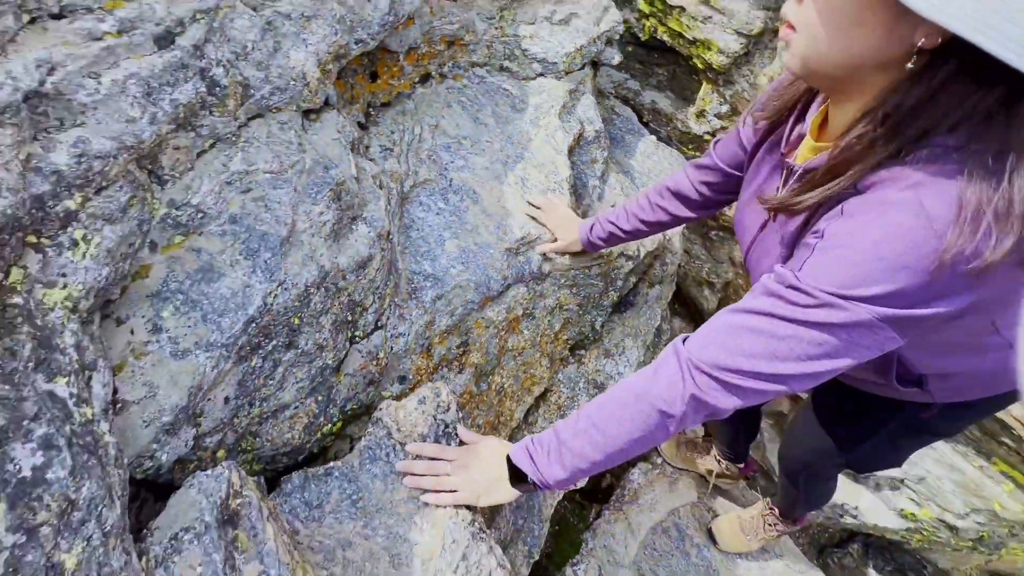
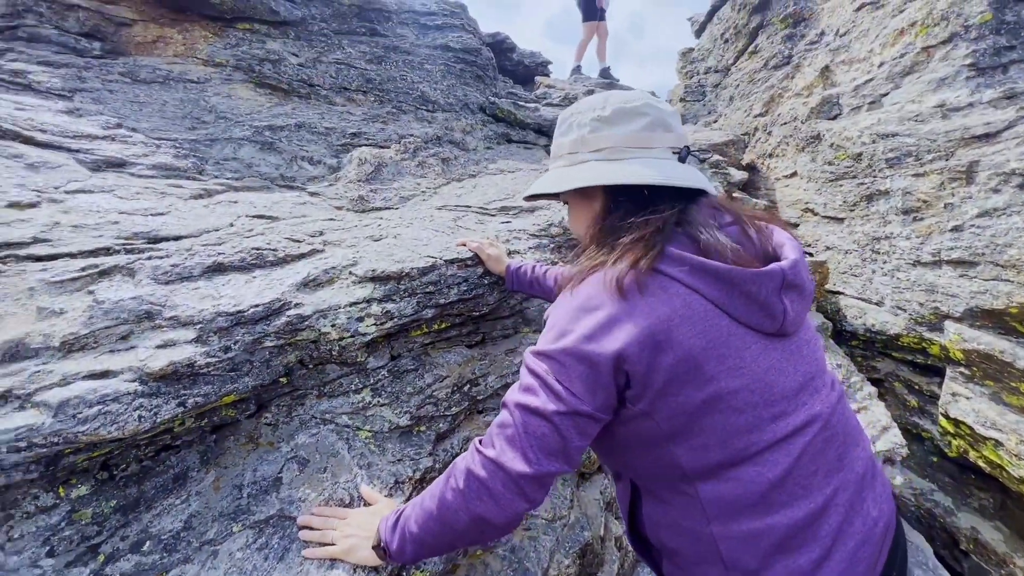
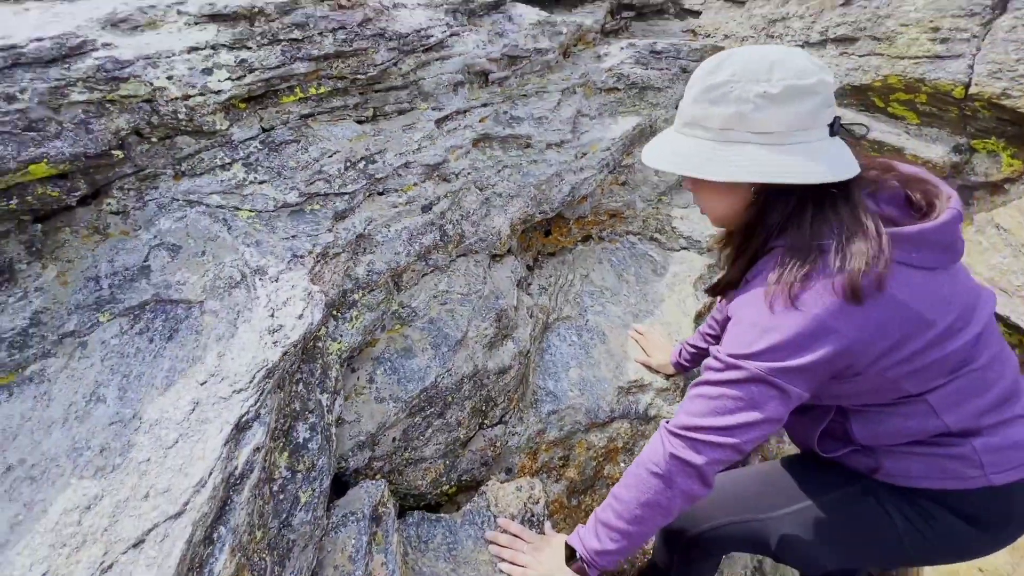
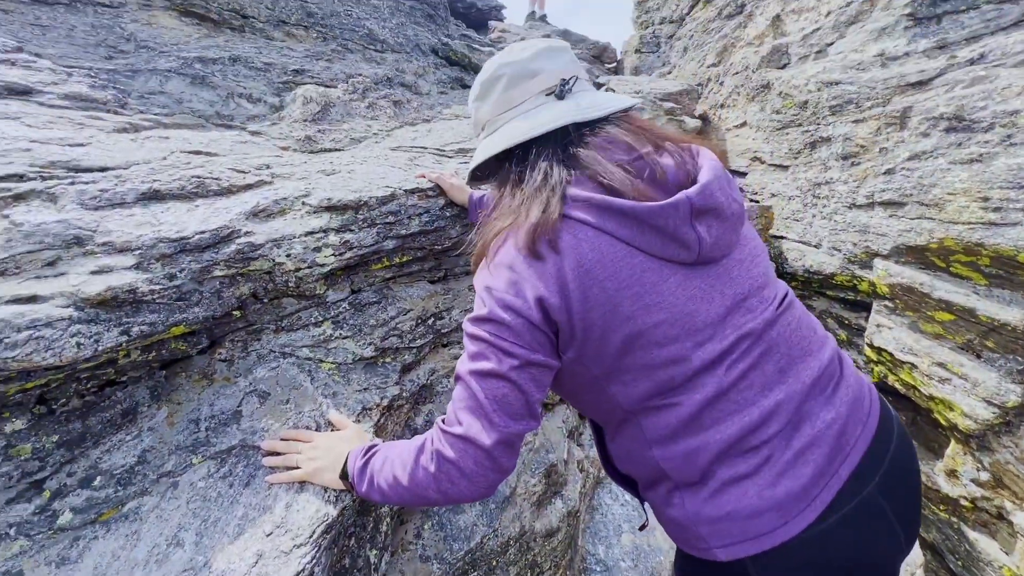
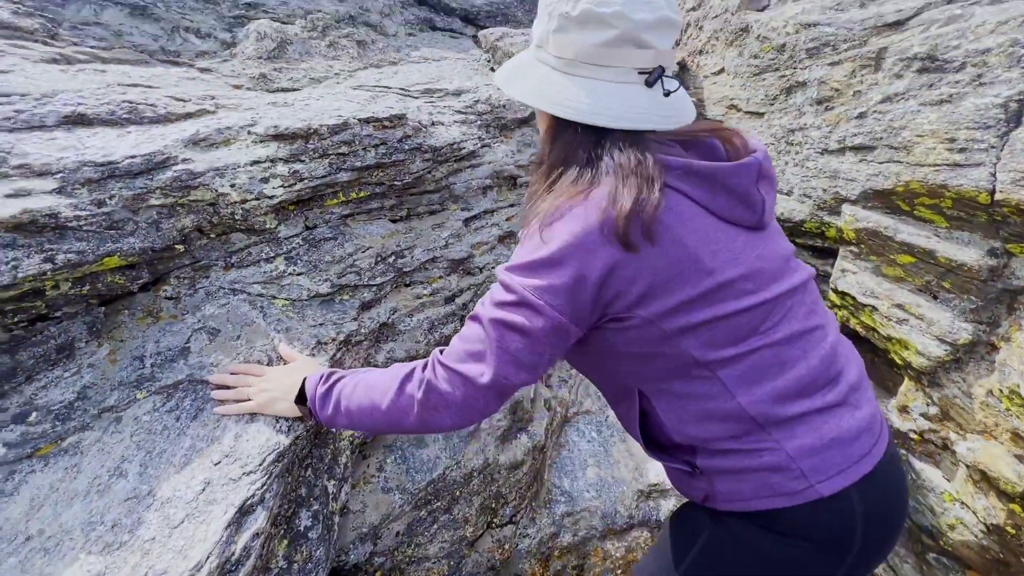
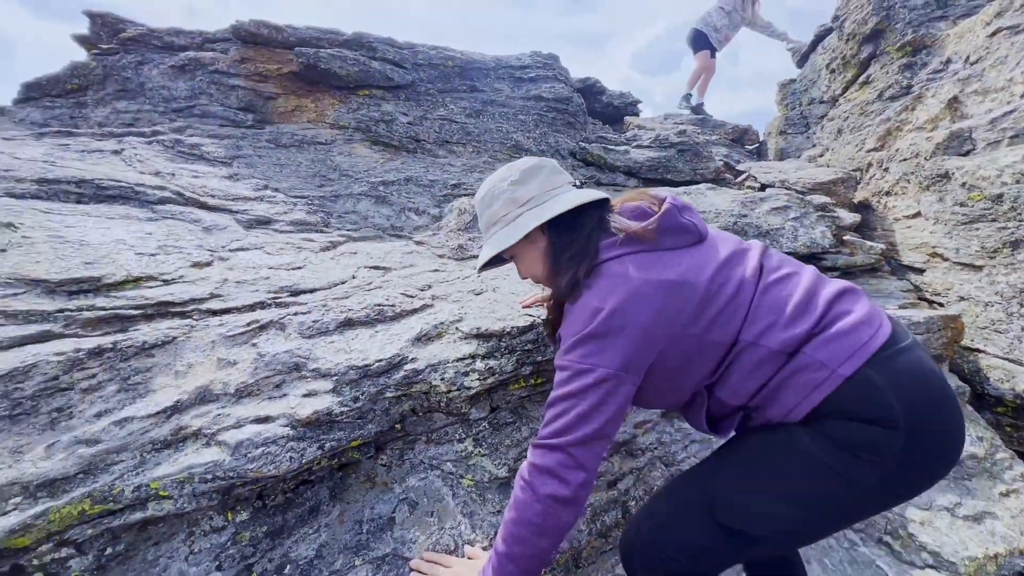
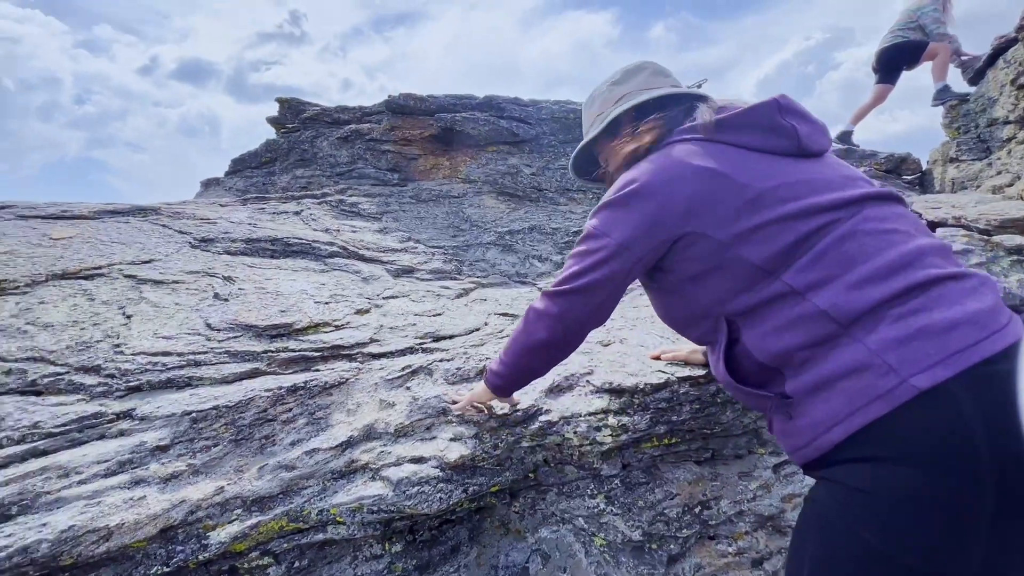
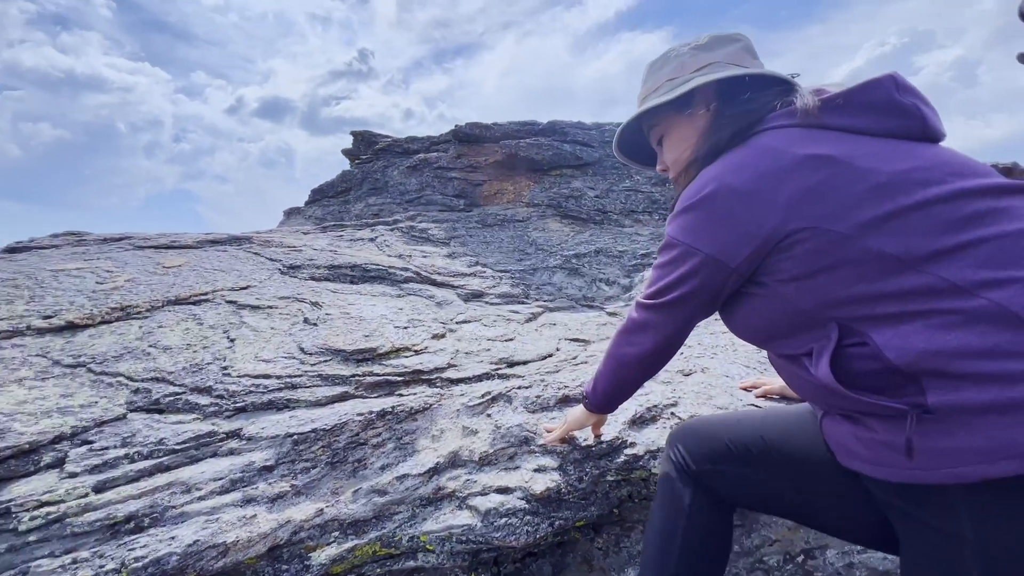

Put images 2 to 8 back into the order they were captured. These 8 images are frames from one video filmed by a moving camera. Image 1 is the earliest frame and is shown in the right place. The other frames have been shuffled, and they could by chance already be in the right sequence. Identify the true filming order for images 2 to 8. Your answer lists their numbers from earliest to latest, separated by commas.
3, 5, 4, 2, 6, 7, 8
